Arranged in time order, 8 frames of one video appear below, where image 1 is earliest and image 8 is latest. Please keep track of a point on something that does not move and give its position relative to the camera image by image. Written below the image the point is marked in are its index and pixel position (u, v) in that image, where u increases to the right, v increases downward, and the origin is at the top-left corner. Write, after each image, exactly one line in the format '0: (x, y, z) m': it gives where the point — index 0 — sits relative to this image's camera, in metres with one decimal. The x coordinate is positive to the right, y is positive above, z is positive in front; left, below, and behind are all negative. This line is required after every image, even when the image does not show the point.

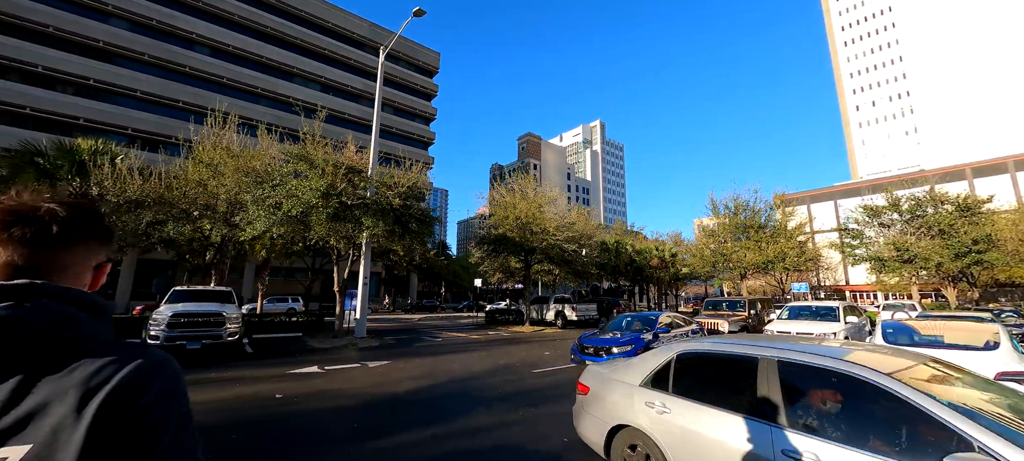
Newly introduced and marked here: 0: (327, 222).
0: (-6.4, +0.3, +13.5) m
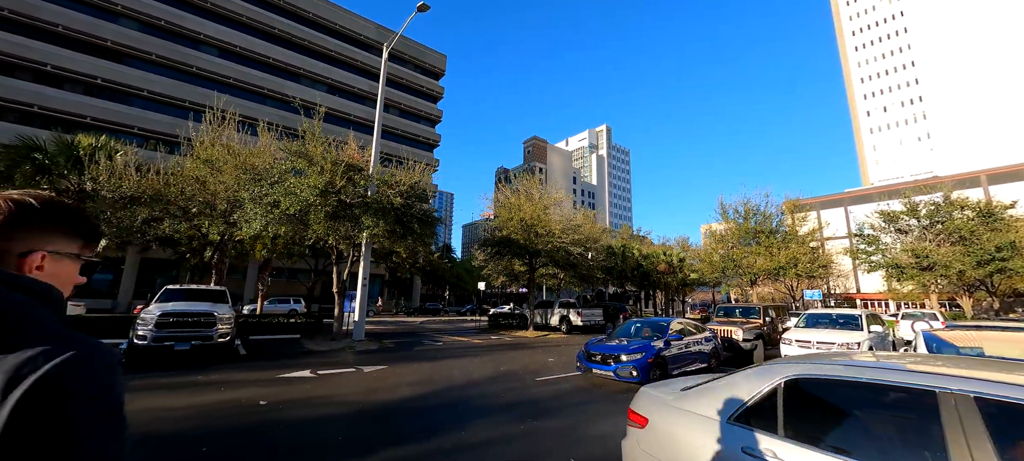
0: (-6.3, +0.3, +13.1) m
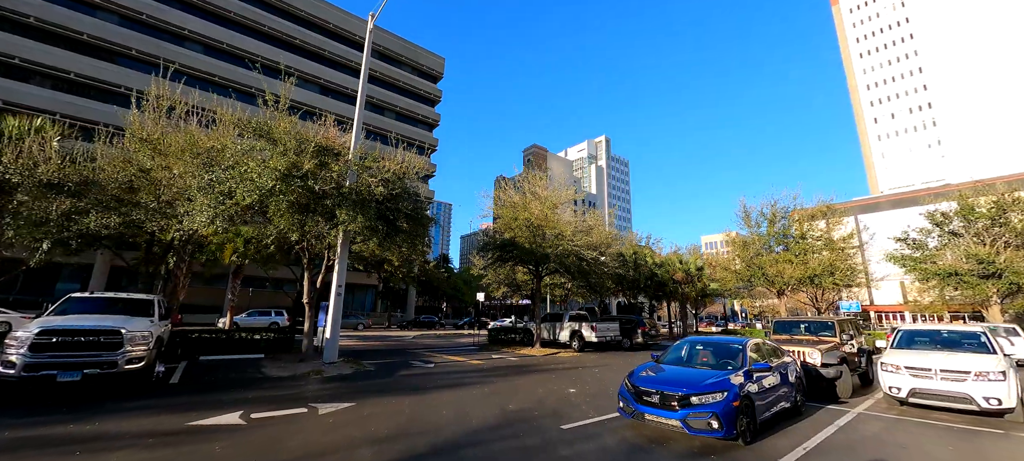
0: (-6.1, +0.5, +10.7) m
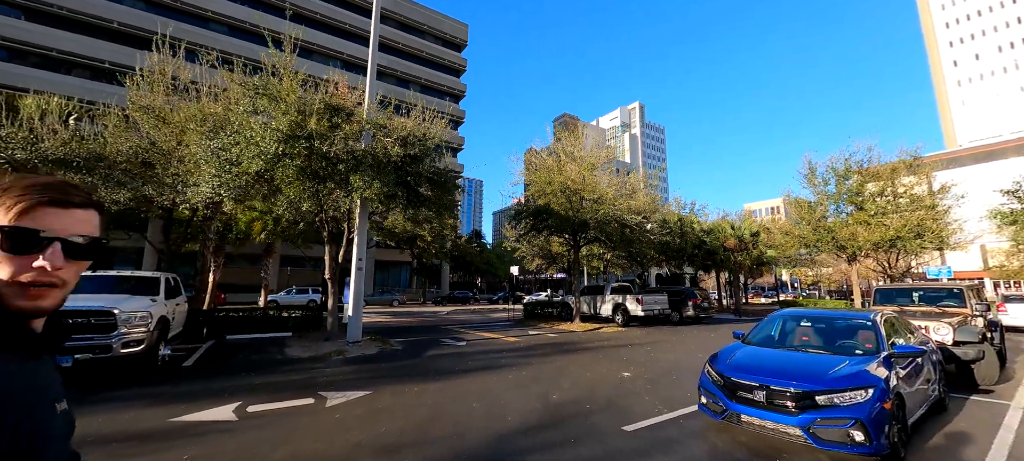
0: (-5.2, +1.2, +9.7) m
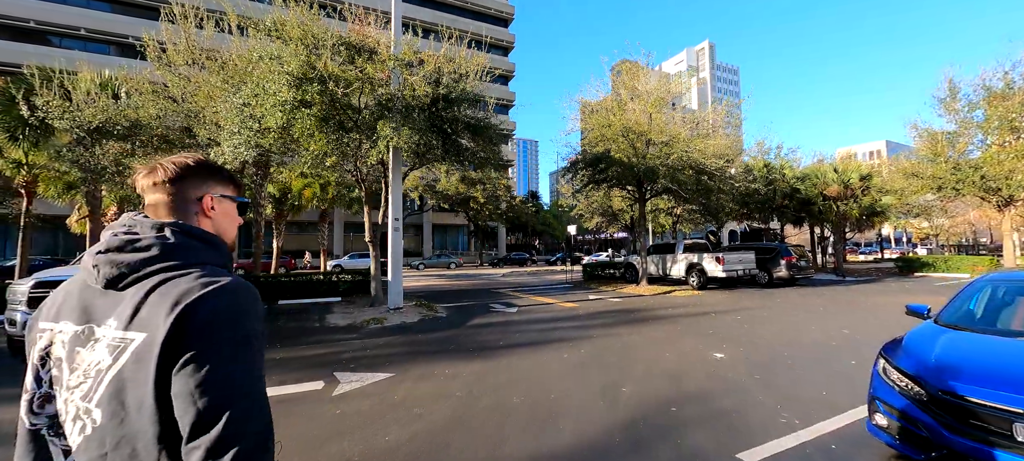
0: (-4.1, +2.1, +8.6) m
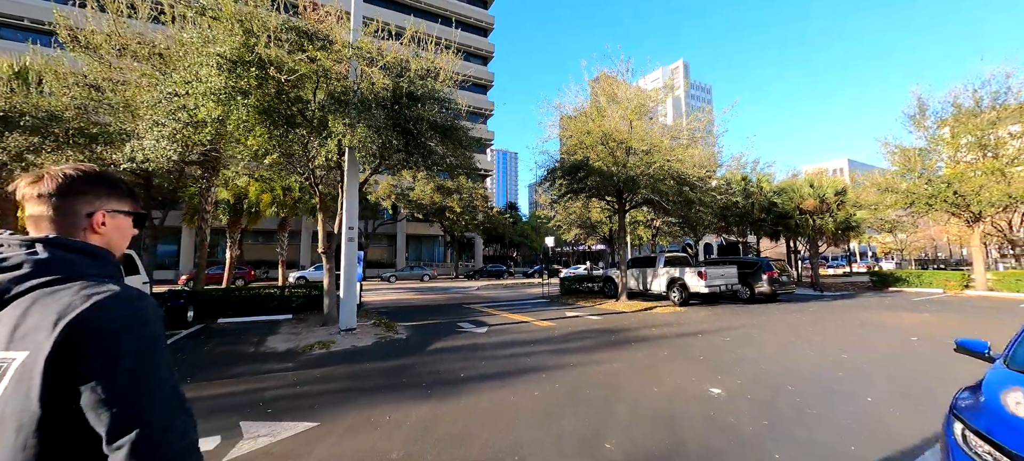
0: (-4.7, +2.0, +7.5) m
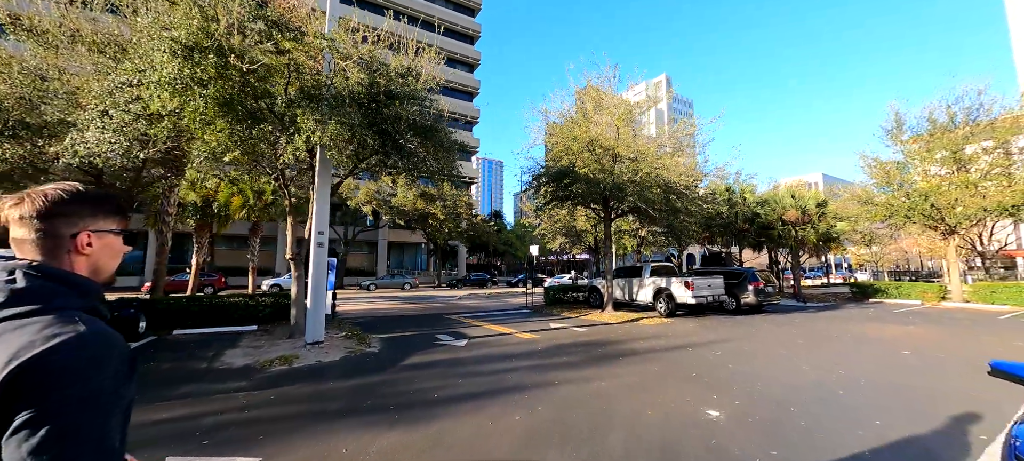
0: (-5.0, +1.9, +6.9) m
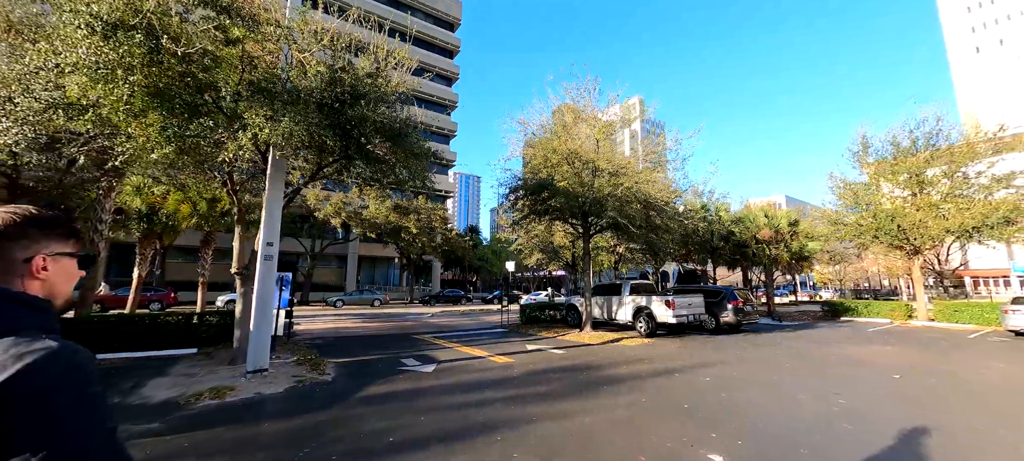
0: (-5.4, +1.8, +6.0) m
